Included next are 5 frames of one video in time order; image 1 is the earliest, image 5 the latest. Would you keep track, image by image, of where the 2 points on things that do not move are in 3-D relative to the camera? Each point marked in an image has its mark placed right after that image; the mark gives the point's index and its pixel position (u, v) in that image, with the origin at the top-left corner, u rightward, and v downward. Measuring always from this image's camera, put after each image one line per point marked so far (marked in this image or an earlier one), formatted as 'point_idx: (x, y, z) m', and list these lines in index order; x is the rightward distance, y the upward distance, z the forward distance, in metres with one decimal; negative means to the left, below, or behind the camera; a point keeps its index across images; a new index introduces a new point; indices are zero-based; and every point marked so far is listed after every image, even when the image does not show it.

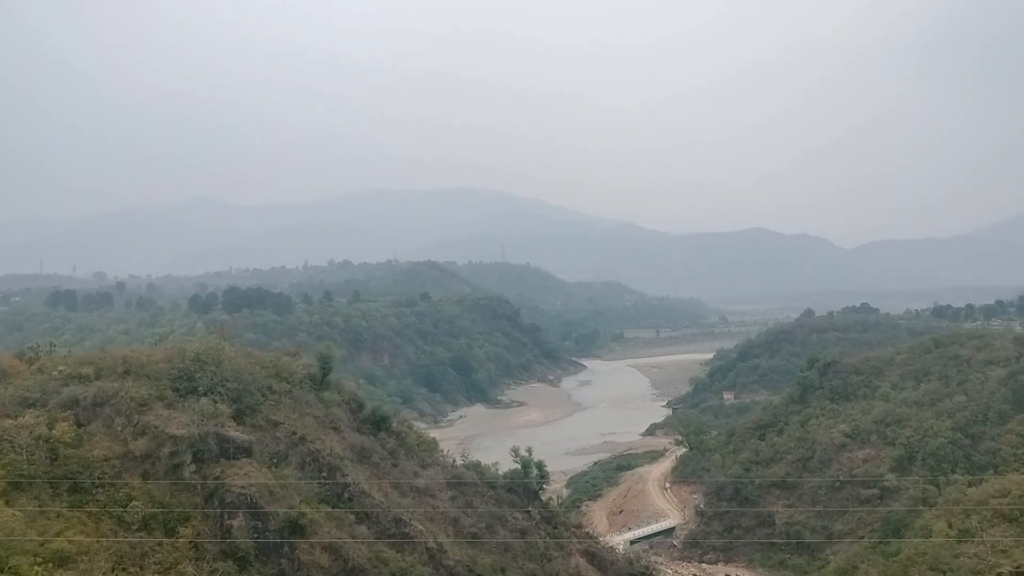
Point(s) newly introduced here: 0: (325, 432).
0: (-5.3, -4.0, +19.1) m
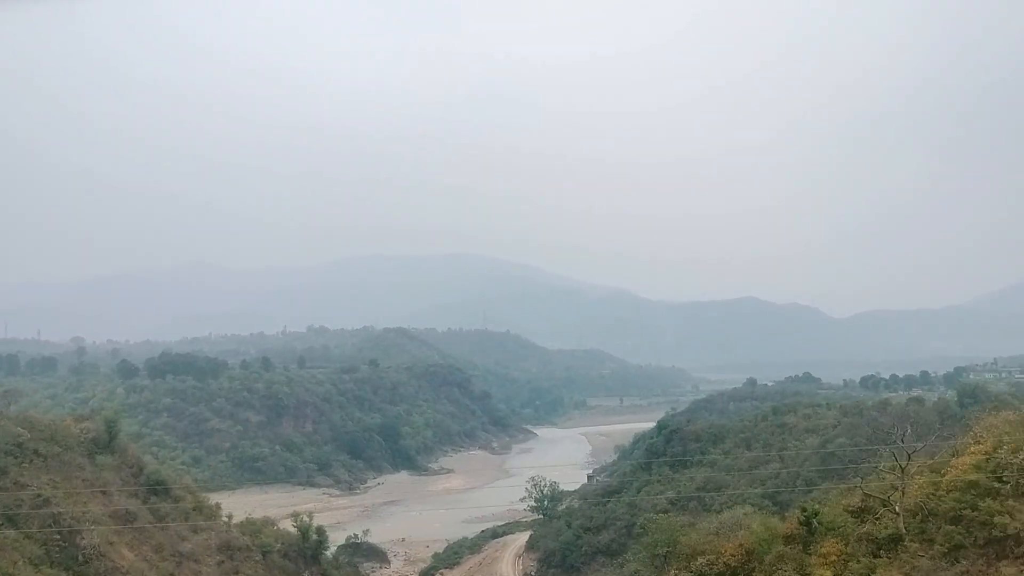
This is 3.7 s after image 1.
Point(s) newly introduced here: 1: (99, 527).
0: (-12.3, -6.0, +19.6) m
1: (-11.4, -6.6, +18.9) m
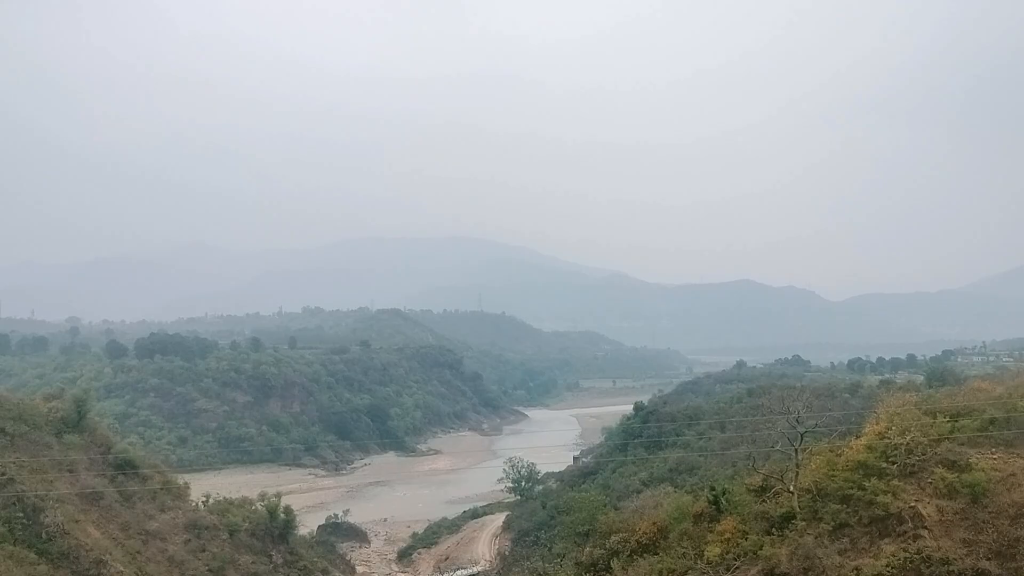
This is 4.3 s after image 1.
0: (-13.4, -5.4, +19.7) m
1: (-12.4, -6.1, +19.1) m
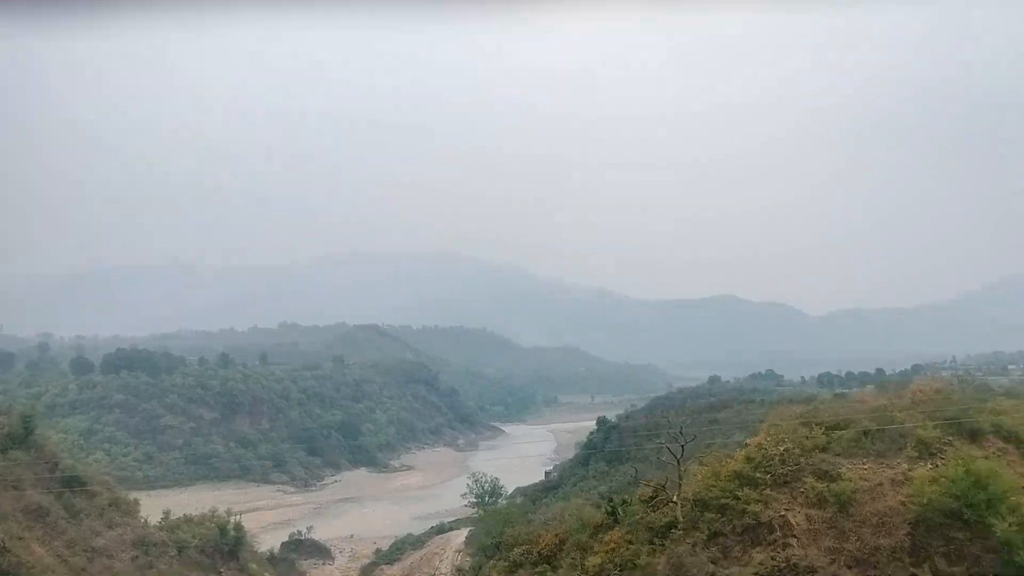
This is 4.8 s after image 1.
0: (-14.8, -5.8, +19.4) m
1: (-13.8, -6.4, +18.8) m
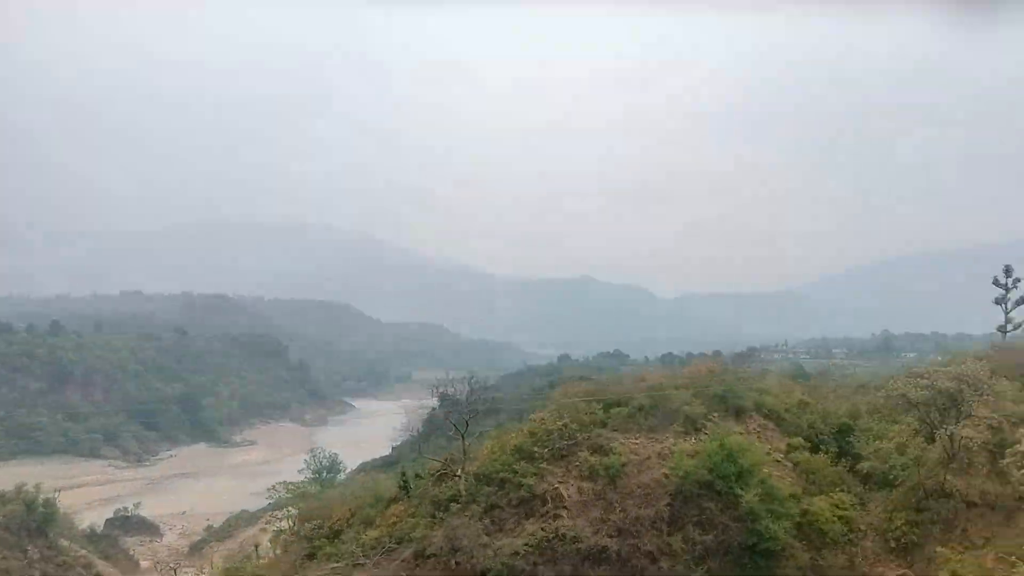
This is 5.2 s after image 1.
0: (-19.4, -4.5, +17.0) m
1: (-18.4, -5.3, +16.6) m
